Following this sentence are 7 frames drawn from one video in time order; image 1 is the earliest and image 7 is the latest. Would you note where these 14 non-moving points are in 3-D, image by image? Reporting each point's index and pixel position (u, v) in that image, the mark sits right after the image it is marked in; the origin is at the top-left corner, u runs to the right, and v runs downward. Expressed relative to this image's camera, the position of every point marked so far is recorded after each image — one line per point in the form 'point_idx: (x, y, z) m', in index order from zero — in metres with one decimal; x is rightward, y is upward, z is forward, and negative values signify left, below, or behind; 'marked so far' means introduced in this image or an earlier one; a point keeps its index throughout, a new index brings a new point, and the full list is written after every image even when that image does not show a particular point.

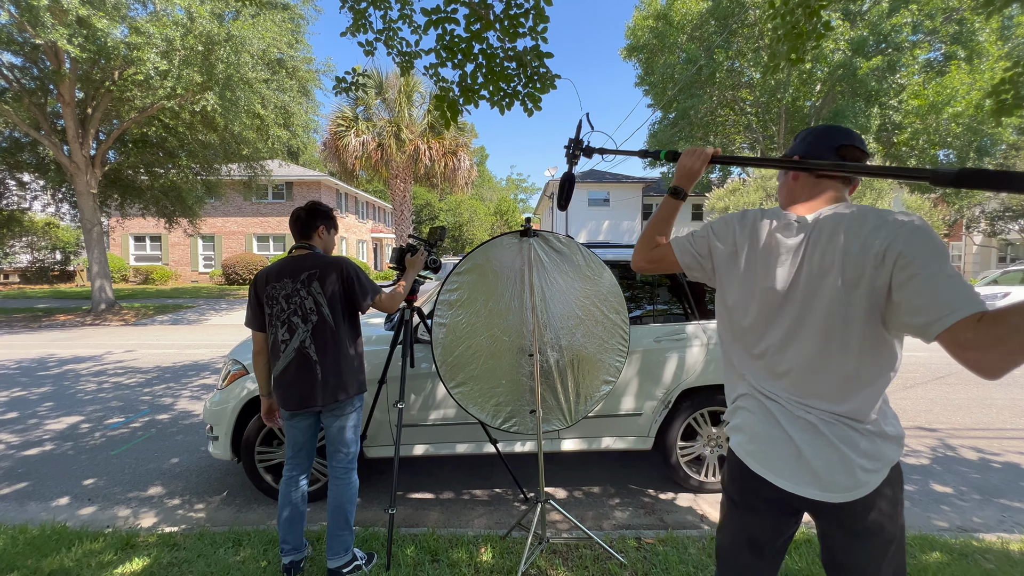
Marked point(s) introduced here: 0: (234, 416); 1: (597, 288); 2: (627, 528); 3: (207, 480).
0: (-1.9, -0.9, +3.4) m
1: (+0.4, 0.0, +2.8) m
2: (+0.7, -1.5, +3.2) m
3: (-2.3, -1.4, +3.9) m
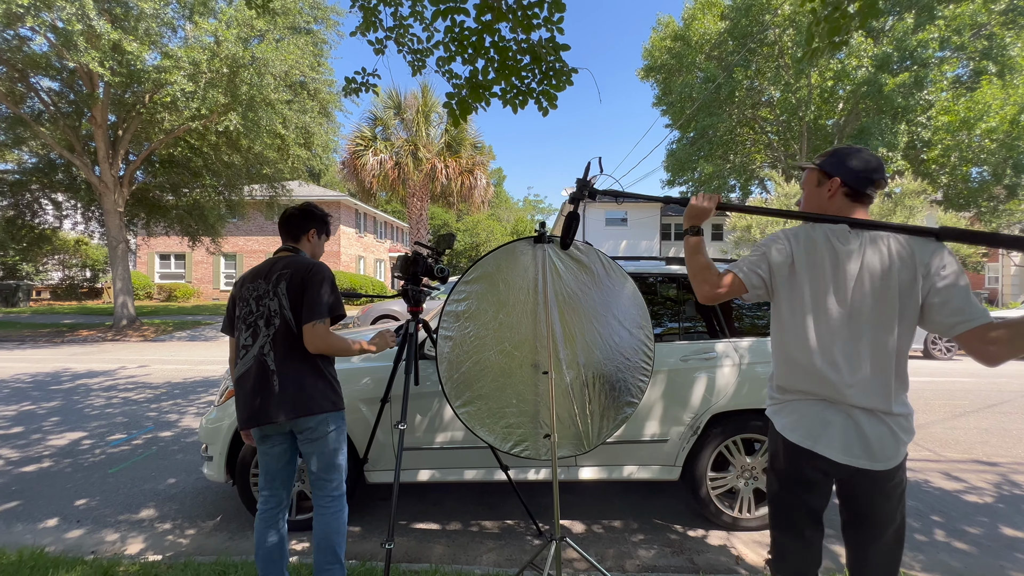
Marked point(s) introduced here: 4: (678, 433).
0: (-1.8, -0.9, +3.2) m
1: (+0.5, 0.0, +2.5) m
2: (+0.8, -1.6, +2.8) m
3: (-2.2, -1.5, +3.6) m
4: (+1.1, -0.9, +3.2) m
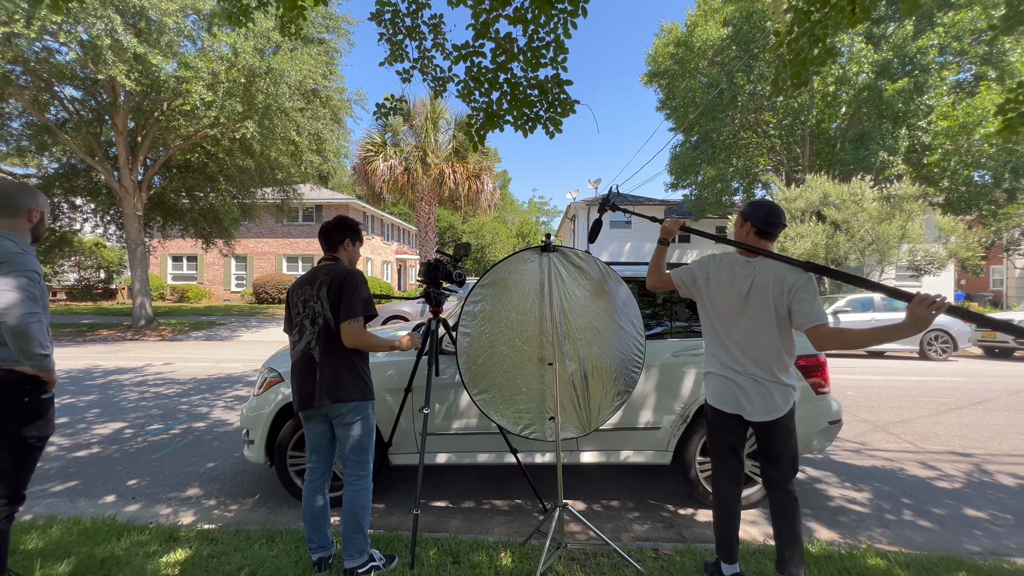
0: (-1.7, -1.0, +3.6) m
1: (+0.6, -0.1, +2.9) m
2: (+0.8, -1.6, +3.2) m
3: (-2.1, -1.5, +4.0) m
4: (+1.1, -0.9, +3.6) m
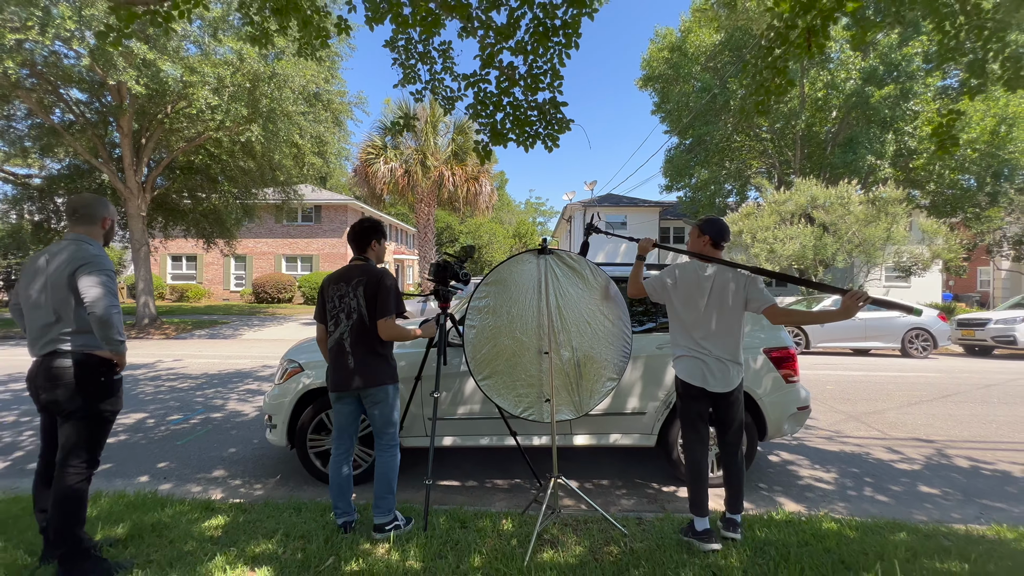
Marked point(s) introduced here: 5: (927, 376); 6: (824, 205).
0: (-1.7, -0.9, +4.0) m
1: (+0.6, -0.1, +3.3) m
2: (+0.8, -1.6, +3.6) m
3: (-2.1, -1.5, +4.4) m
4: (+1.1, -0.9, +4.0) m
5: (+6.9, -1.5, +8.6) m
6: (+9.5, +2.5, +15.6) m
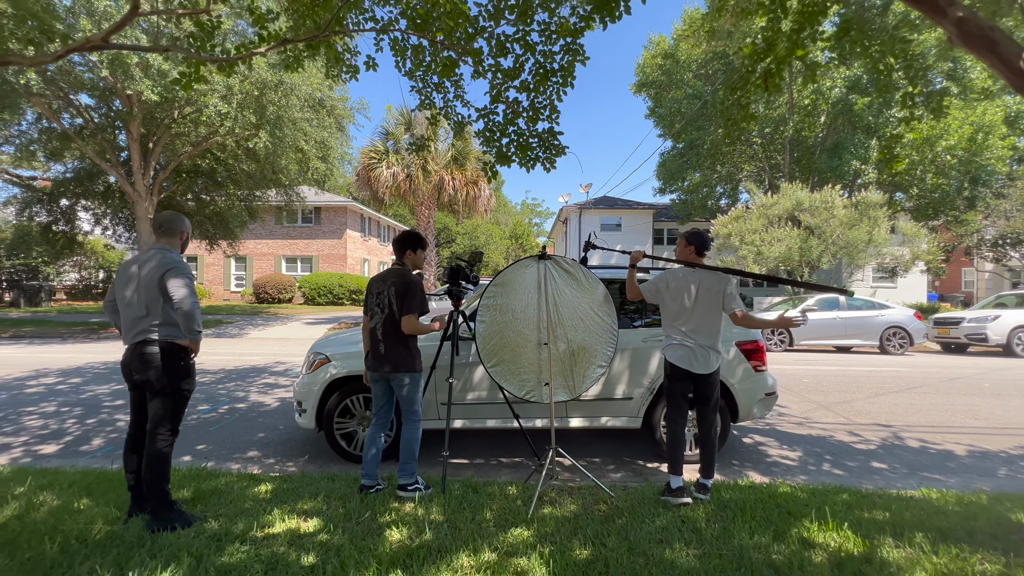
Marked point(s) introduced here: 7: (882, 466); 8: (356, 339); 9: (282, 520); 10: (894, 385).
0: (-1.7, -0.9, +4.5) m
1: (+0.6, -0.1, +3.9) m
2: (+0.9, -1.6, +4.1) m
3: (-2.1, -1.5, +4.9) m
4: (+1.1, -0.9, +4.6) m
5: (+6.9, -1.5, +9.2) m
6: (+9.4, +2.5, +16.2) m
7: (+3.3, -1.6, +4.6) m
8: (-1.5, -0.5, +4.8) m
9: (-1.4, -1.4, +3.0) m
10: (+5.8, -1.5, +7.8) m
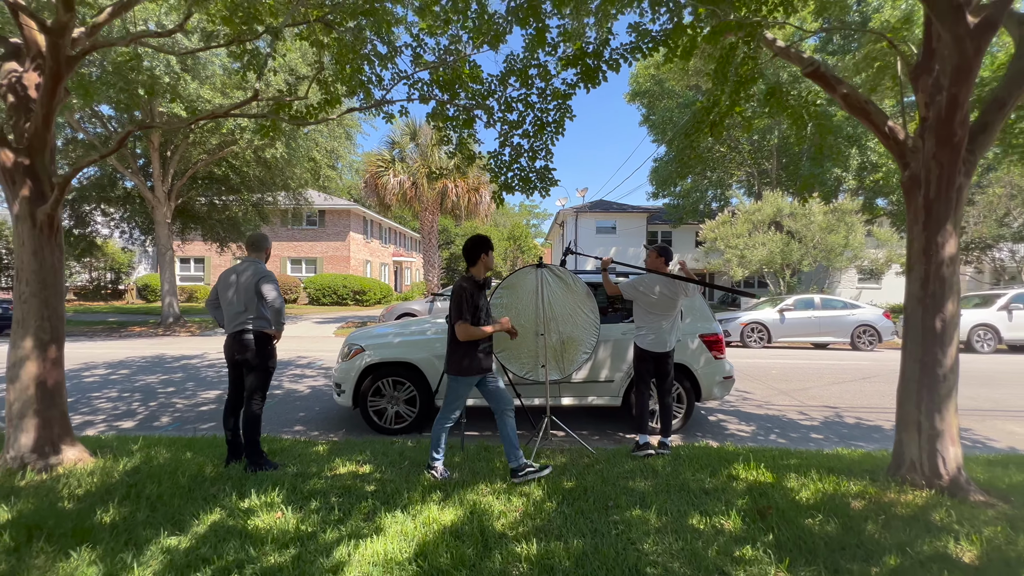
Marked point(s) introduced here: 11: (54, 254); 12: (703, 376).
0: (-1.7, -1.0, +5.5) m
1: (+0.6, -0.1, +4.8) m
2: (+0.9, -1.6, +5.1) m
3: (-2.1, -1.5, +5.9) m
4: (+1.2, -1.0, +5.5) m
5: (+6.9, -1.5, +10.2) m
6: (+9.4, +2.5, +17.2) m
7: (+3.3, -1.6, +5.6) m
8: (-1.5, -0.5, +5.8) m
9: (-1.3, -1.4, +4.0) m
10: (+5.9, -1.5, +8.8) m
11: (-3.4, +0.3, +3.8) m
12: (+2.1, -1.0, +5.5) m
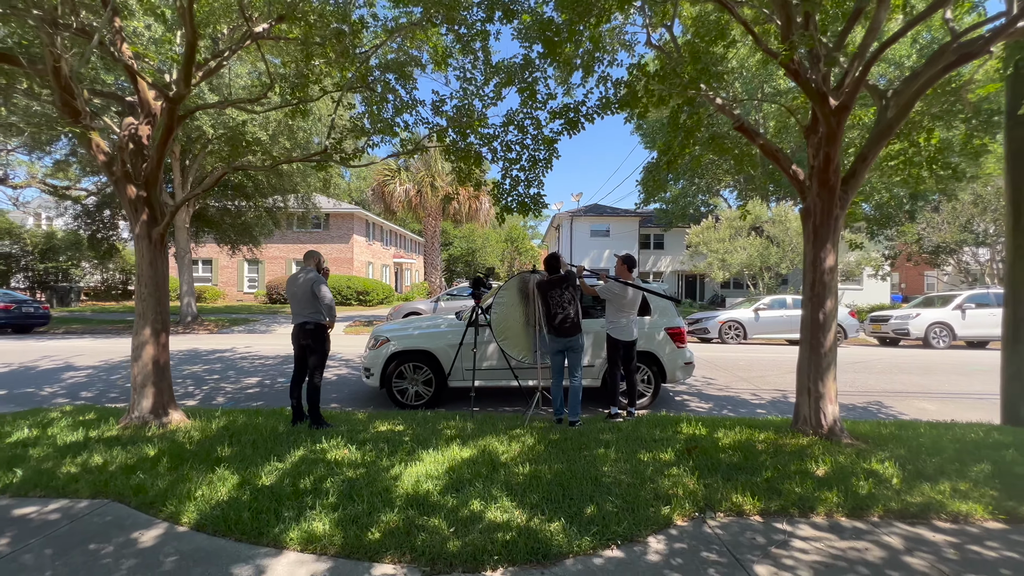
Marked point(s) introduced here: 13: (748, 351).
0: (-1.7, -1.0, +6.7) m
1: (+0.6, -0.1, +6.1) m
2: (+0.9, -1.6, +6.4) m
3: (-2.1, -1.6, +7.1) m
4: (+1.2, -1.0, +6.8) m
5: (+6.9, -1.5, +11.4) m
6: (+9.3, +2.4, +18.5) m
7: (+3.3, -1.6, +6.8) m
8: (-1.5, -0.5, +7.0) m
9: (-1.3, -1.4, +5.2) m
10: (+5.8, -1.5, +10.1) m
11: (-3.4, +0.3, +5.0) m
12: (+2.0, -1.0, +6.8) m
13: (+5.6, -1.5, +12.1) m
